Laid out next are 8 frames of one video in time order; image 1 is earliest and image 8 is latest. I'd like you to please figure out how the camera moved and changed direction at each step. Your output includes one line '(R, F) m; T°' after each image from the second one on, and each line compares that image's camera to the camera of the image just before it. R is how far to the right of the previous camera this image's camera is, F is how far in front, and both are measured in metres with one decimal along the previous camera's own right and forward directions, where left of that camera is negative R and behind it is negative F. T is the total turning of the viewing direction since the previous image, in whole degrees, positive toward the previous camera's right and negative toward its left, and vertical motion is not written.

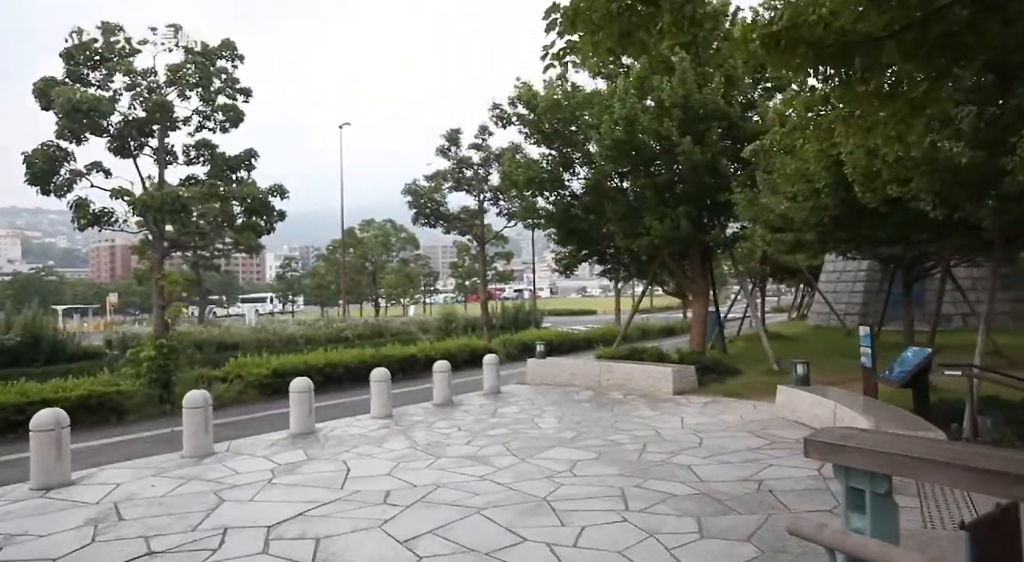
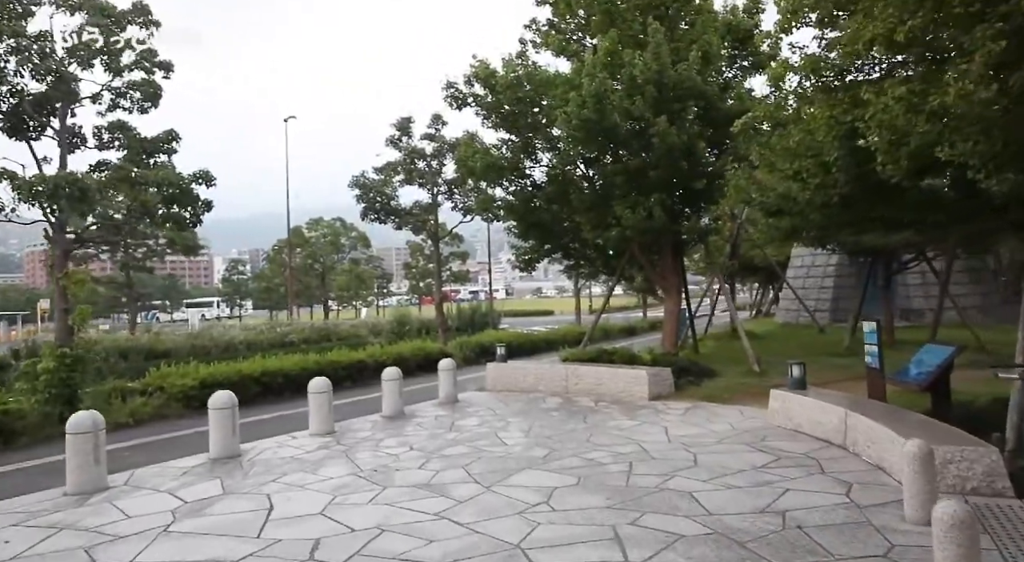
(-0.1, +1.4) m; +4°
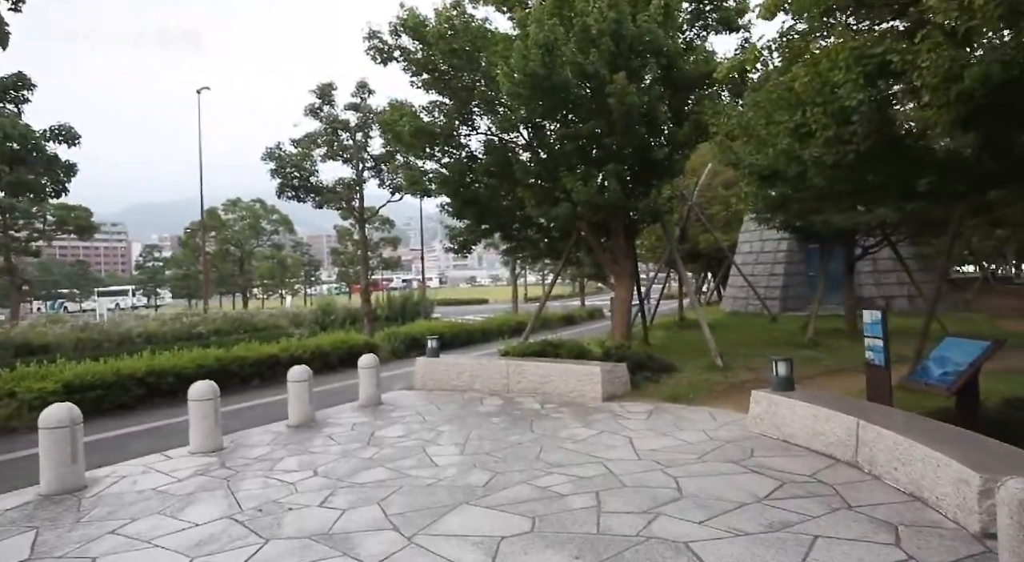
(0.0, +1.8) m; +5°
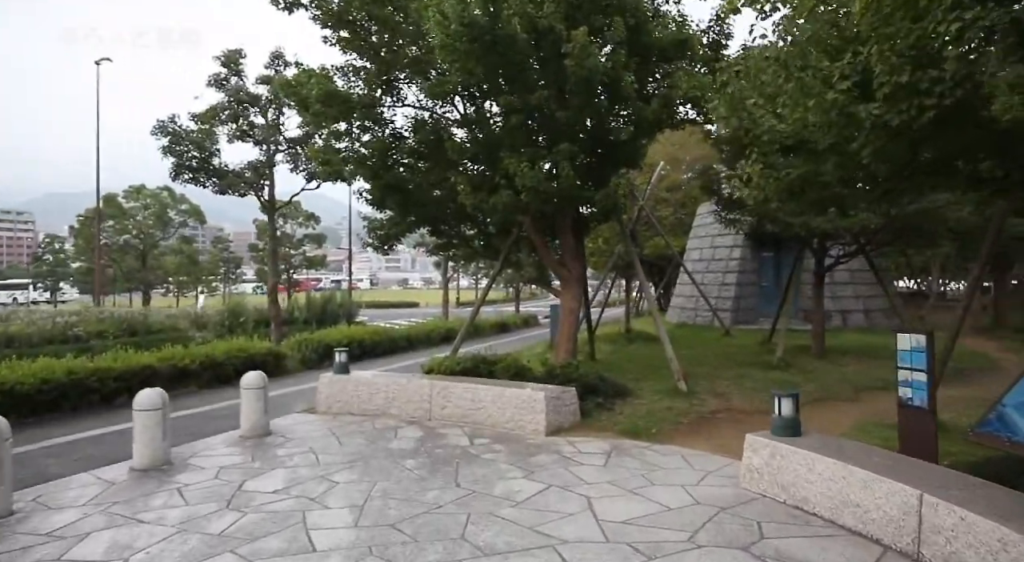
(+0.1, +2.2) m; +6°
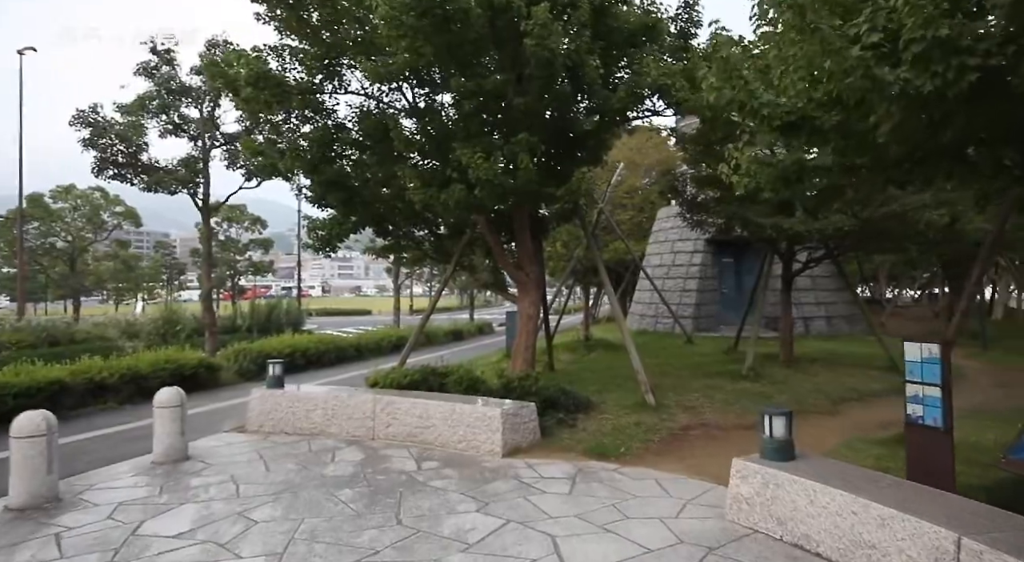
(0.0, +0.9) m; +4°
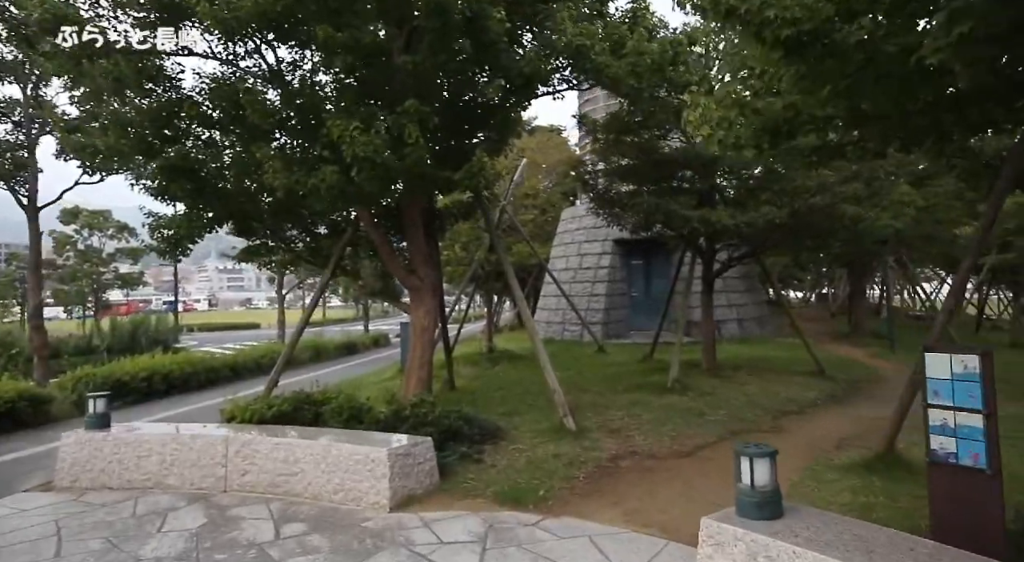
(+0.1, +1.6) m; +8°
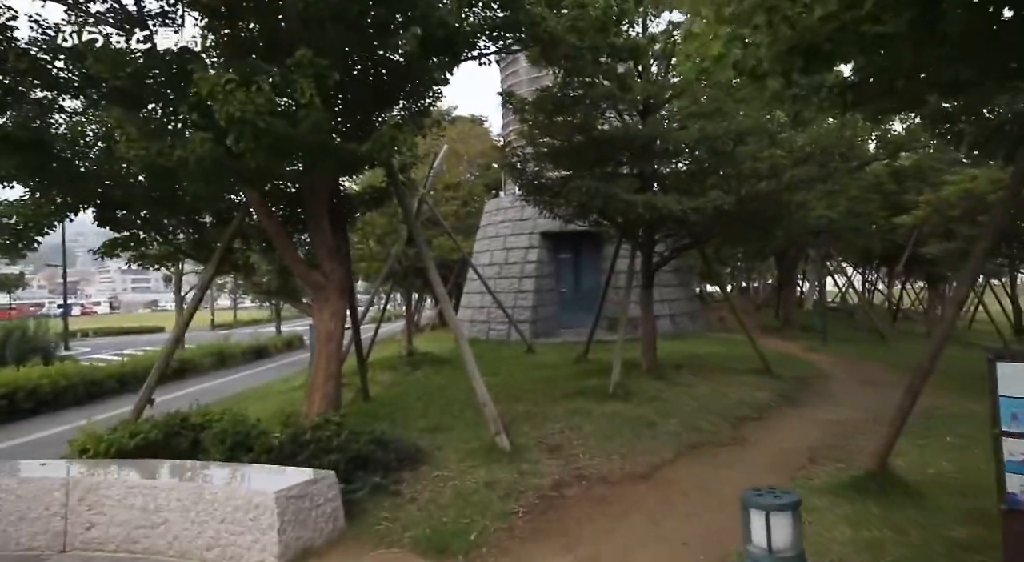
(0.0, +1.2) m; +6°
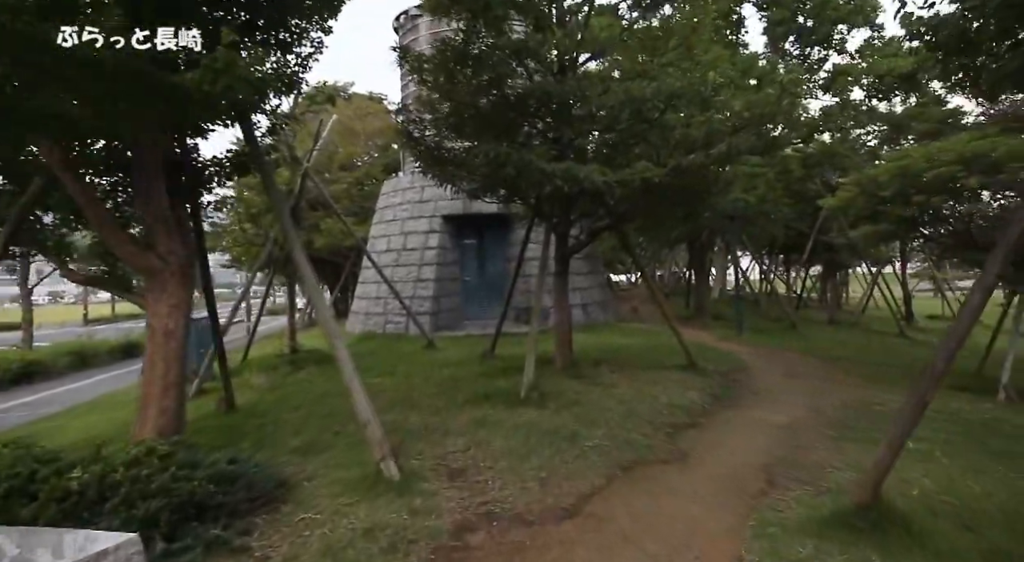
(+0.1, +1.5) m; +8°
